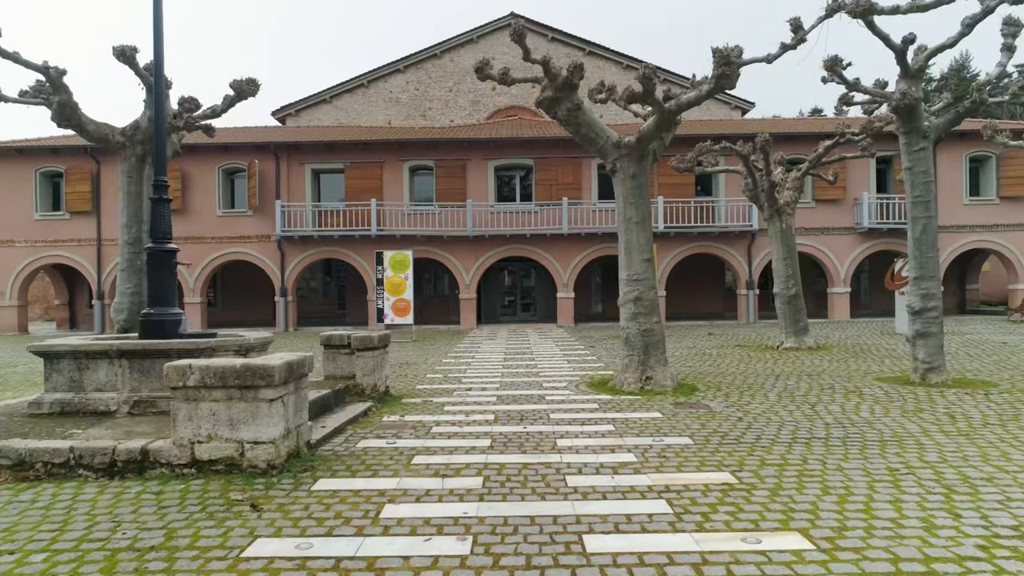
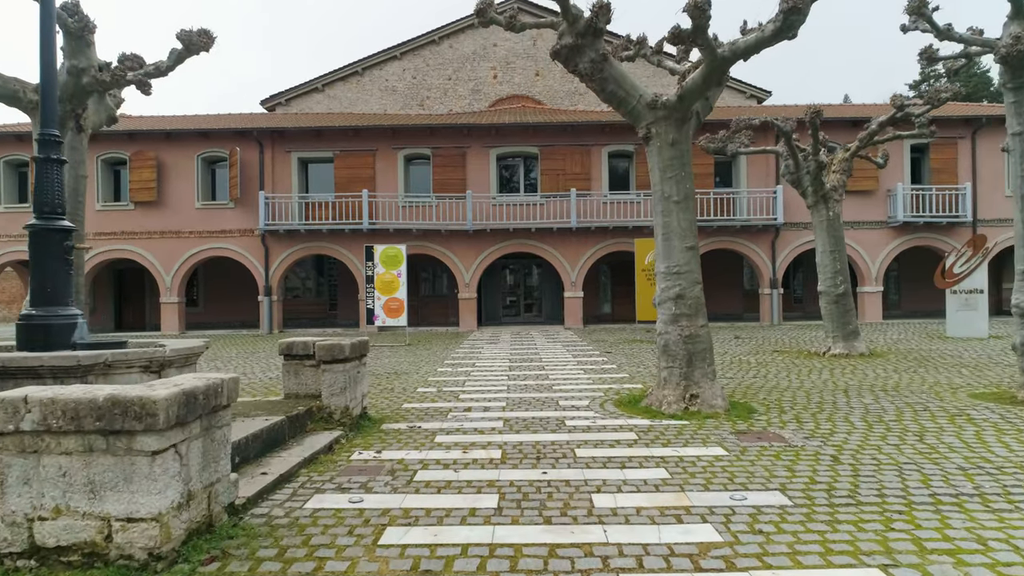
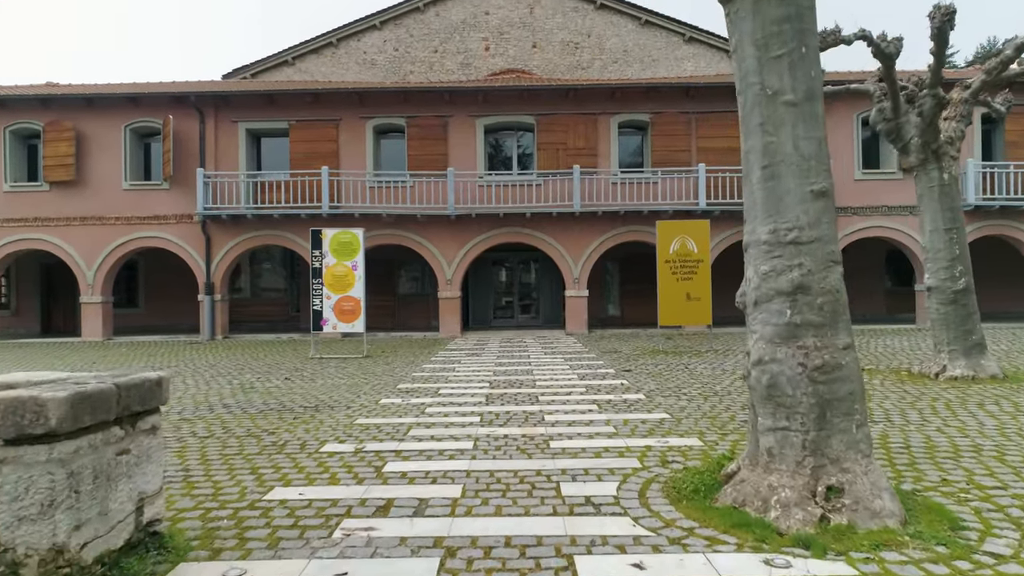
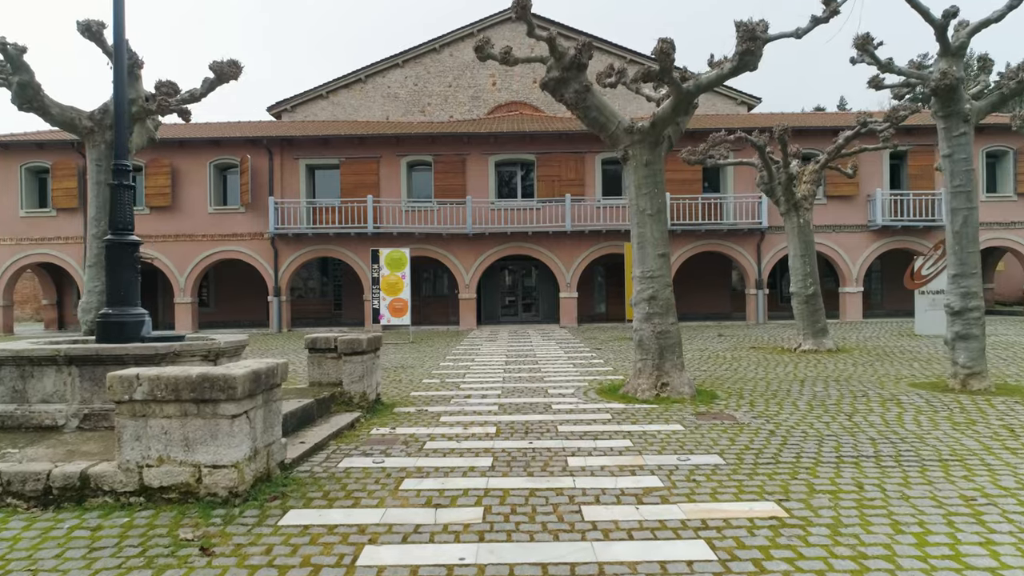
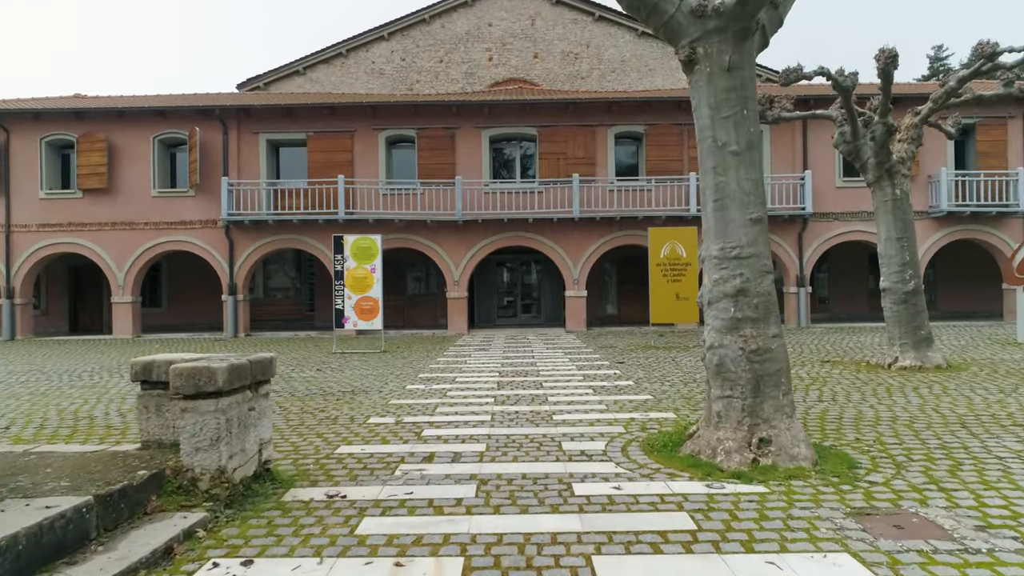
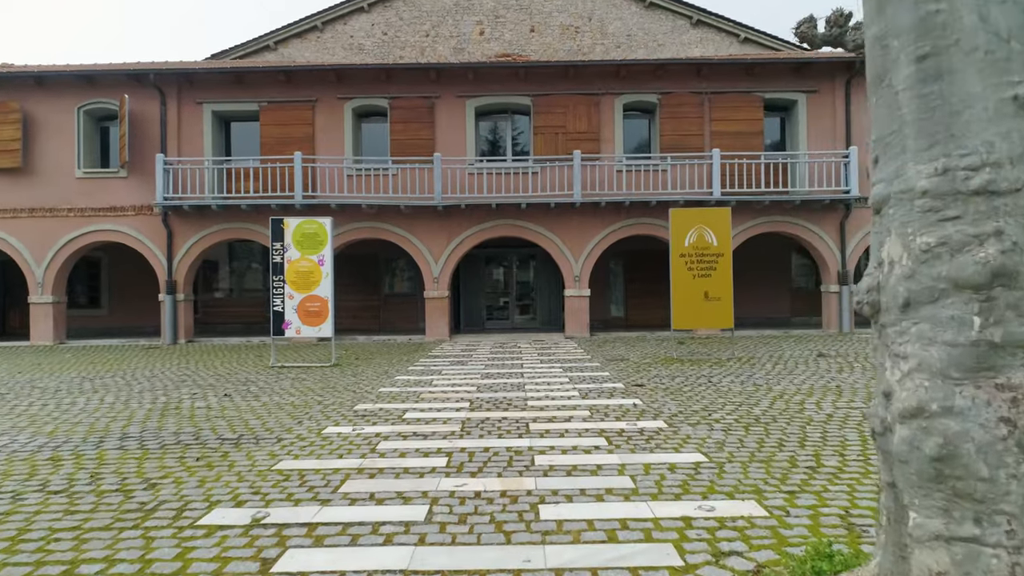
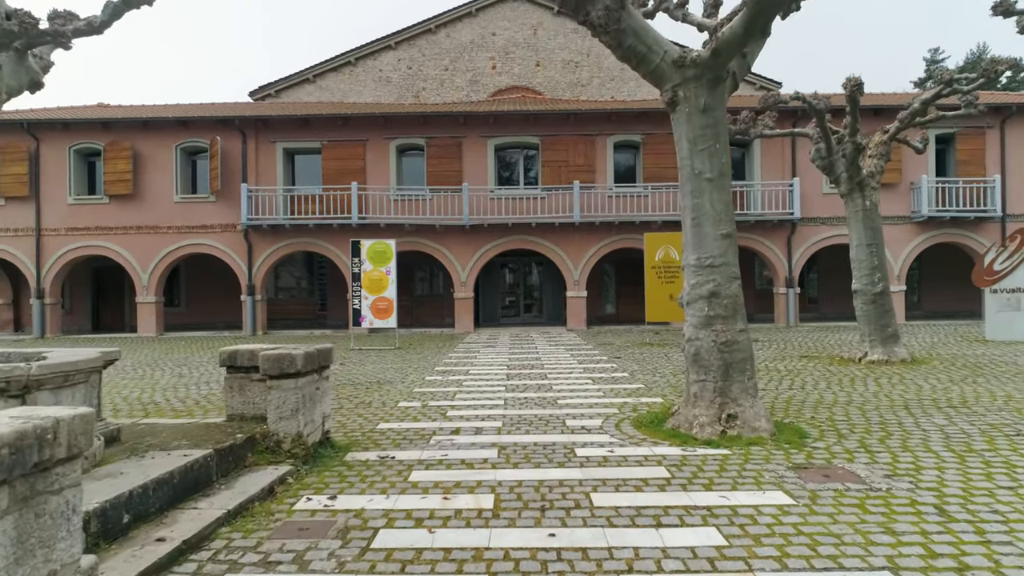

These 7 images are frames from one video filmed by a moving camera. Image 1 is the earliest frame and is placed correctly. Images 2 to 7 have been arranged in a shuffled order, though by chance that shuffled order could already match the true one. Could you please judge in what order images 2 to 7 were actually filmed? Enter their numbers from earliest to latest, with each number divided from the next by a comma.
4, 2, 7, 5, 3, 6
